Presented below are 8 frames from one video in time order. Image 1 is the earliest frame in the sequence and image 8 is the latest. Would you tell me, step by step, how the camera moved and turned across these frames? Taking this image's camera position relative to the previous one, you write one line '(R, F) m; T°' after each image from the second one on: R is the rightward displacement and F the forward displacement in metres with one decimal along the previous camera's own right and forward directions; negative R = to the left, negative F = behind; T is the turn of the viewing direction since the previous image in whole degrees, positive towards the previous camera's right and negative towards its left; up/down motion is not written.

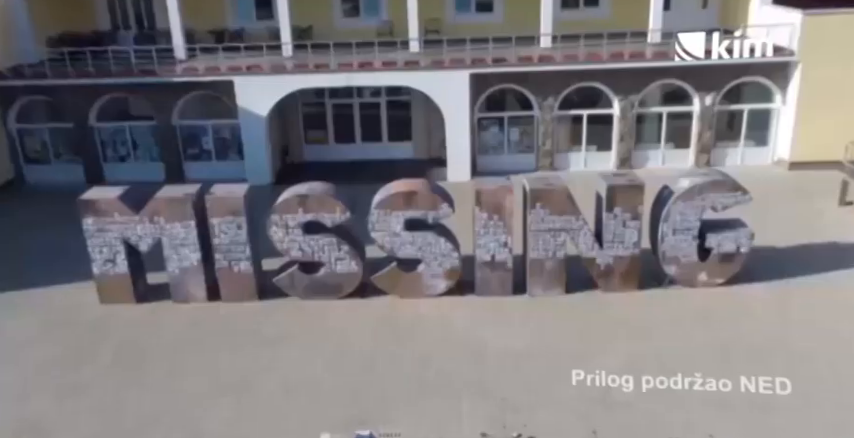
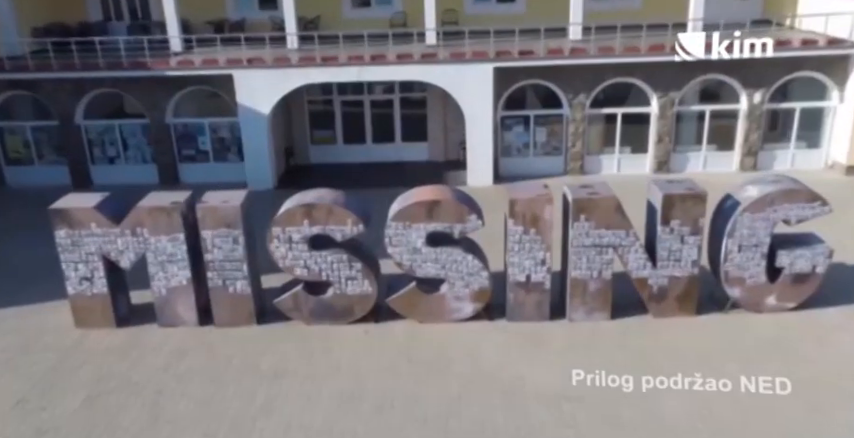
(-0.4, +1.7) m; 0°
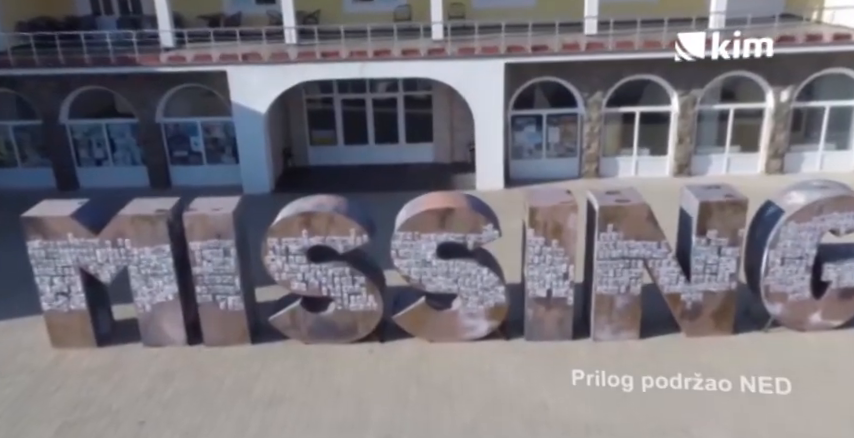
(-0.2, +1.0) m; 0°
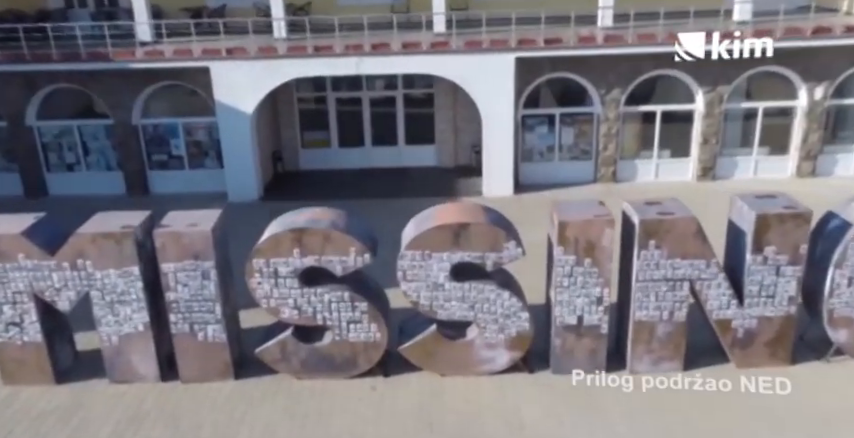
(-0.3, +1.3) m; +1°
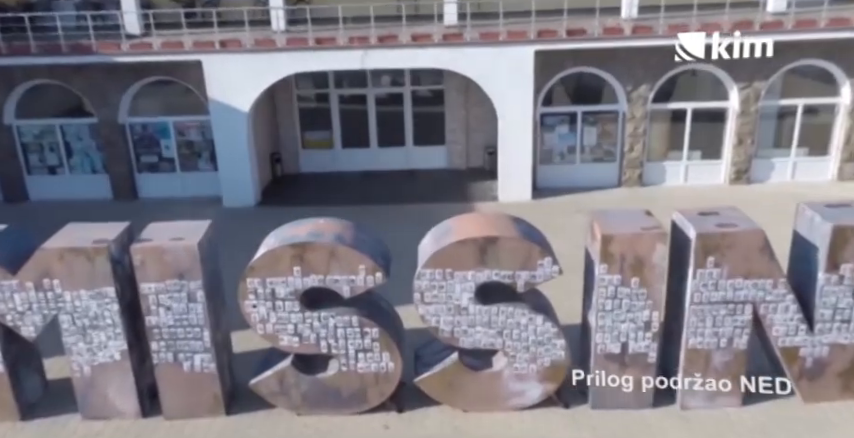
(-0.2, +1.1) m; 0°
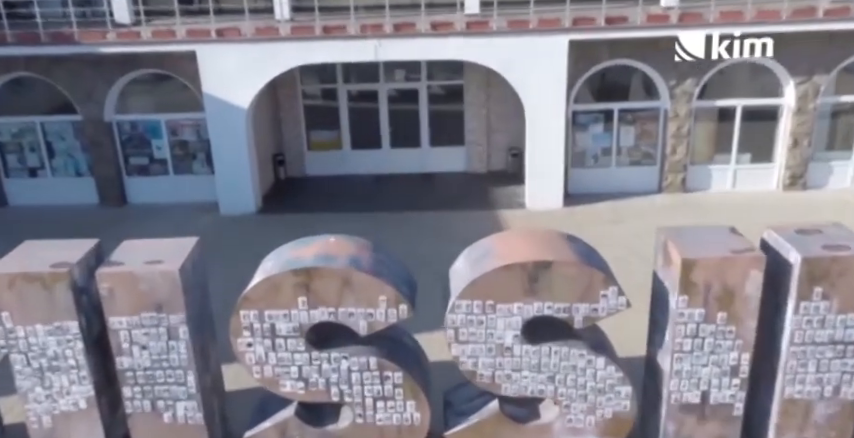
(-0.3, +1.3) m; 0°
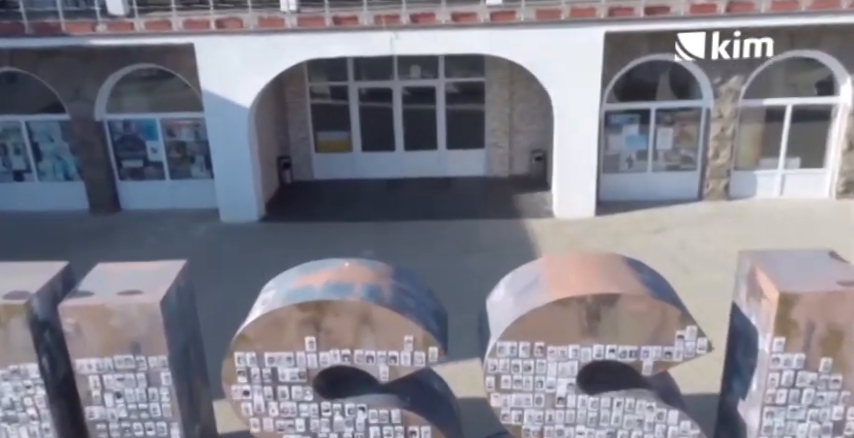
(-0.2, +1.0) m; -1°
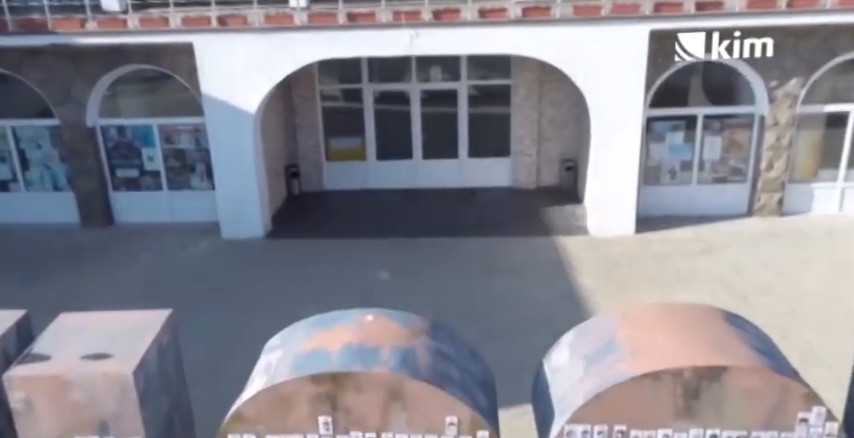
(-0.2, +1.0) m; -1°
